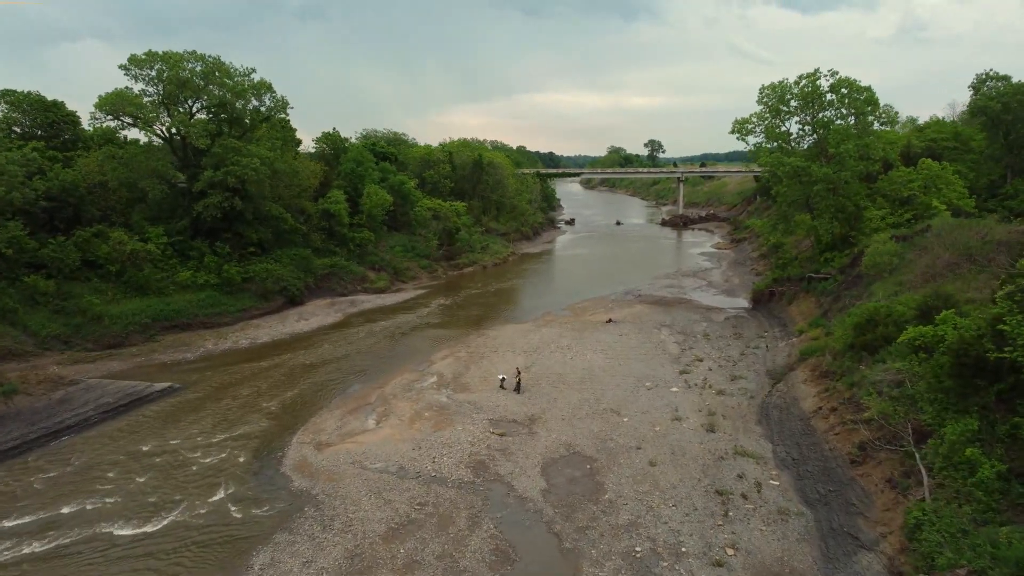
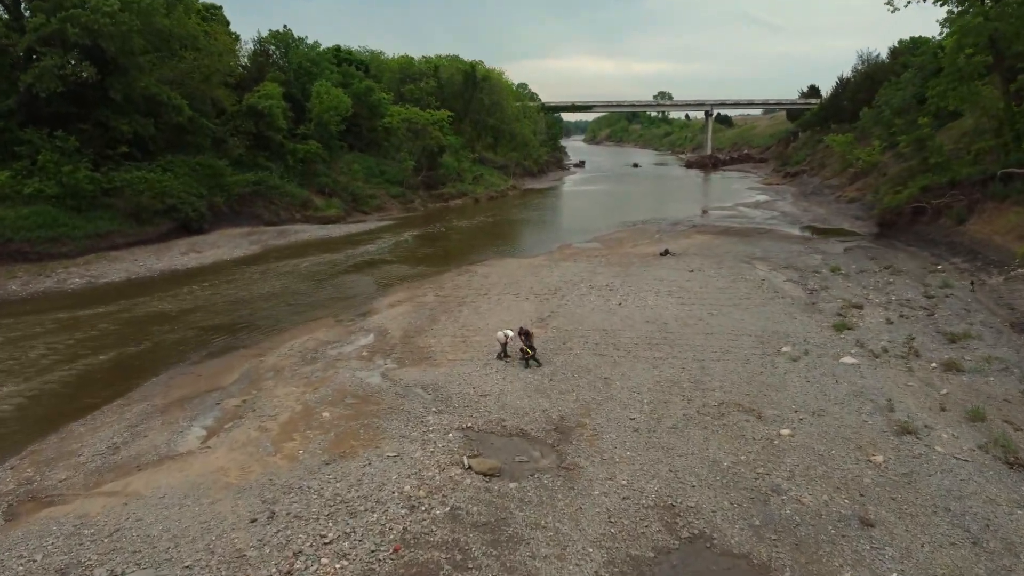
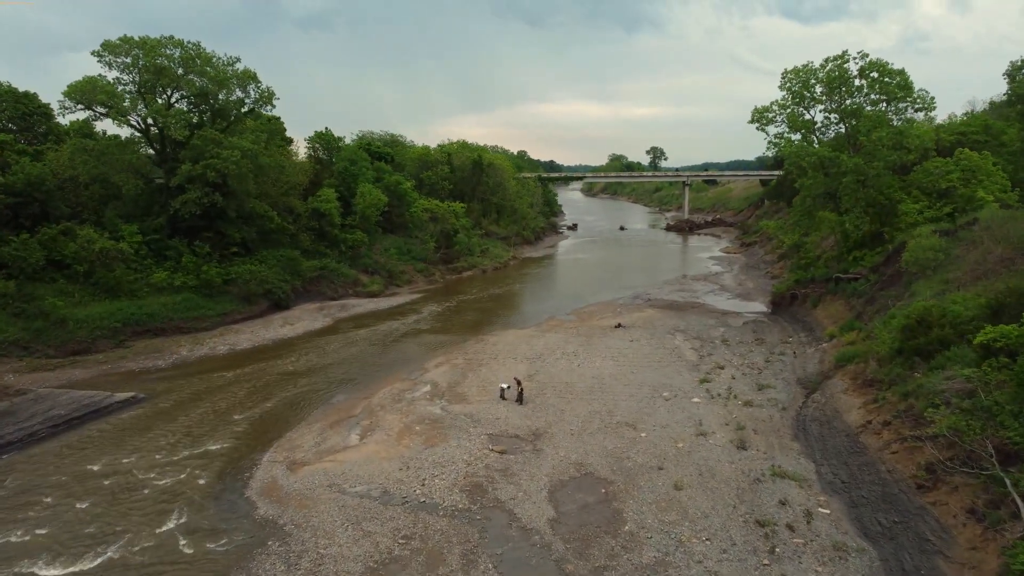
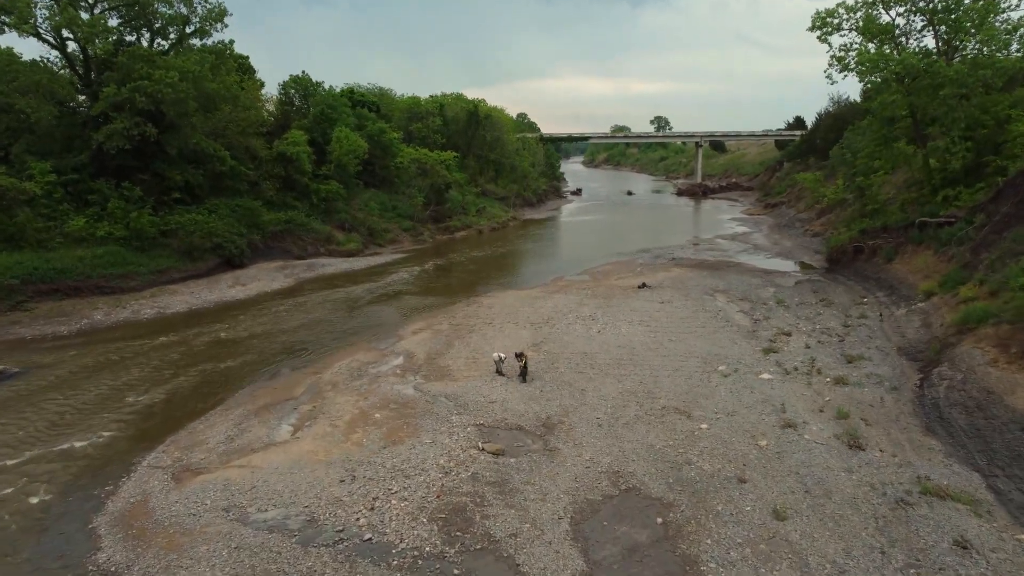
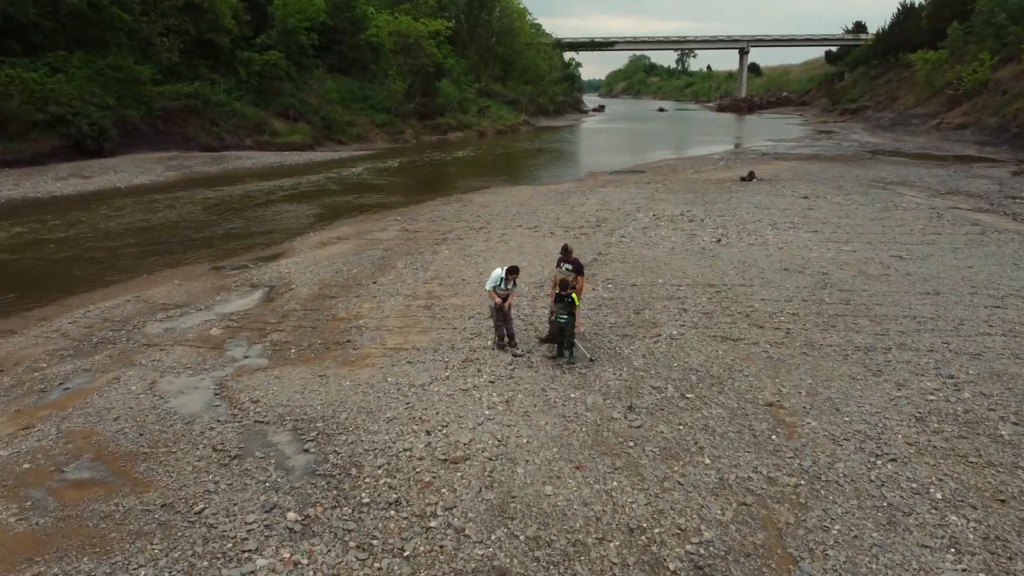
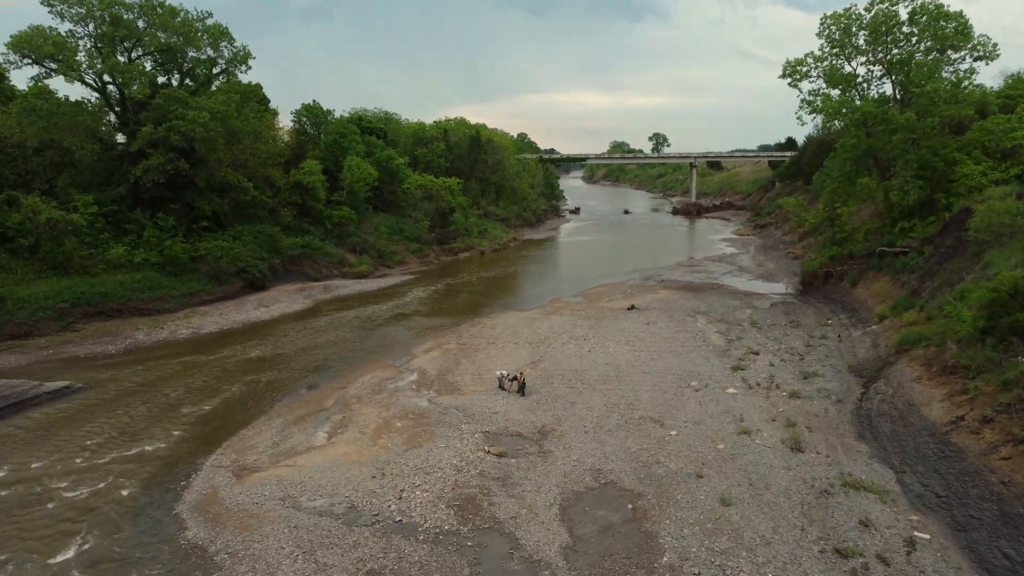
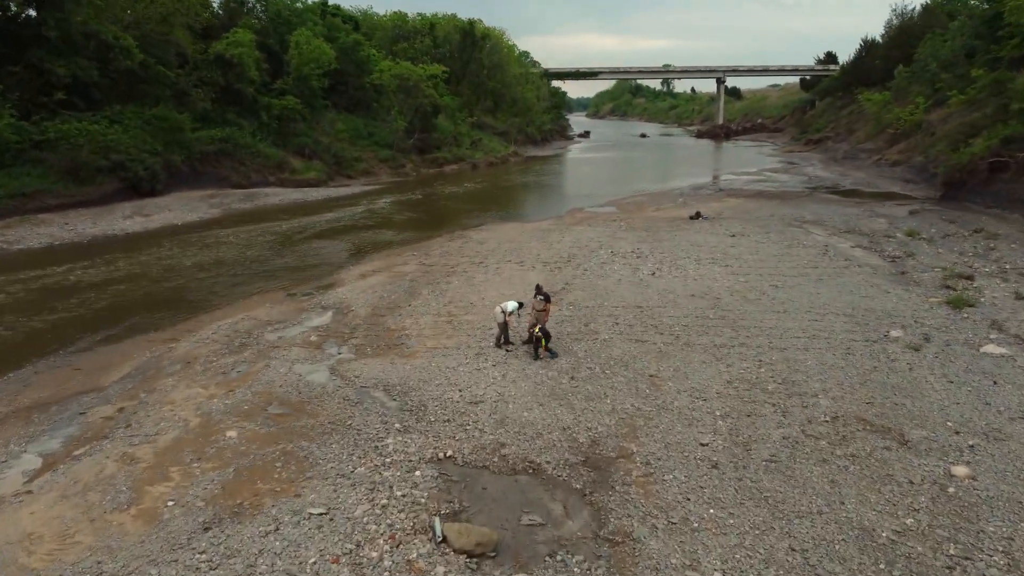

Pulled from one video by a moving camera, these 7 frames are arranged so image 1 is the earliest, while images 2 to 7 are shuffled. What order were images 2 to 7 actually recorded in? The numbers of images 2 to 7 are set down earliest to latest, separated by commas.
3, 6, 4, 2, 7, 5
